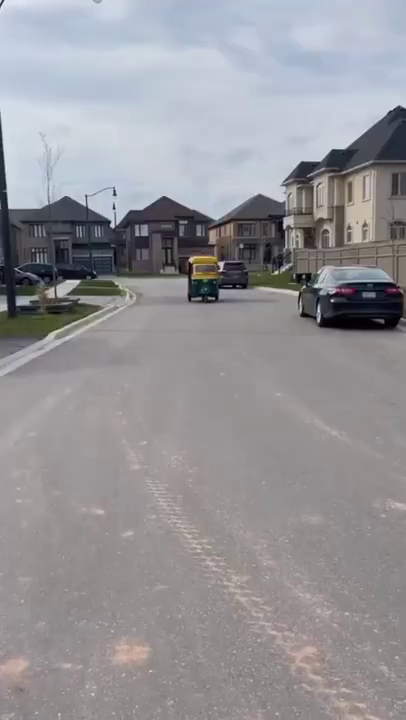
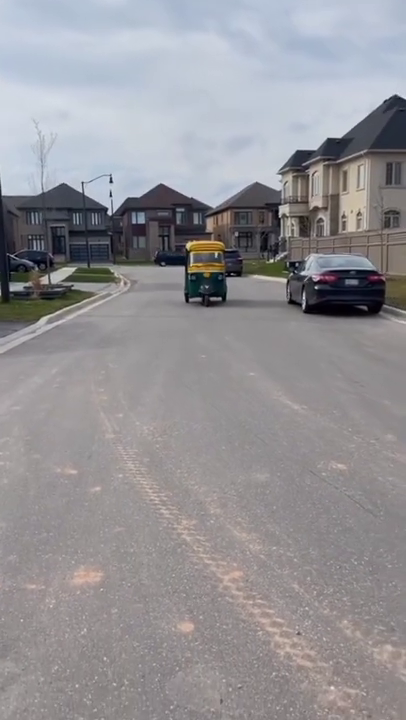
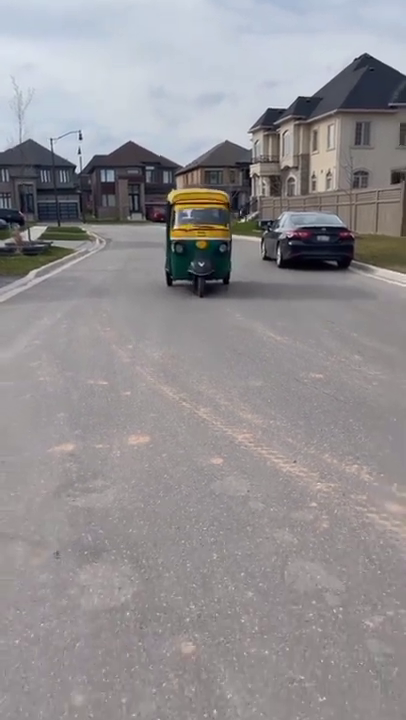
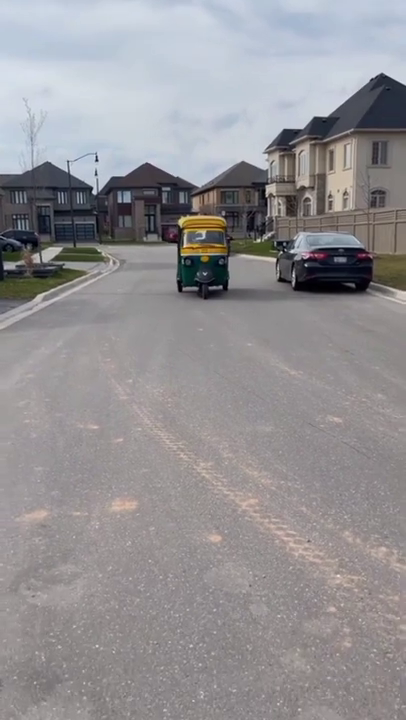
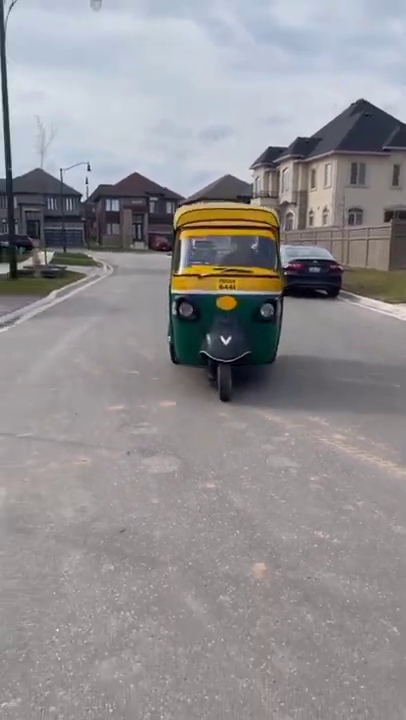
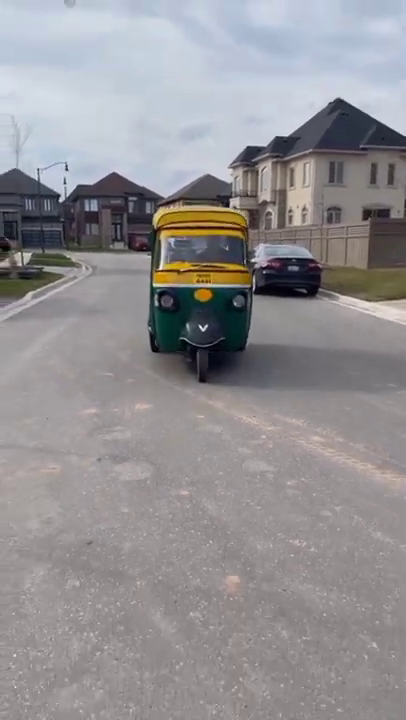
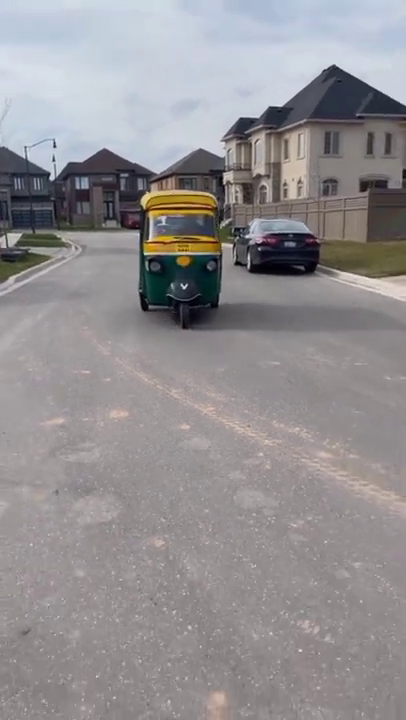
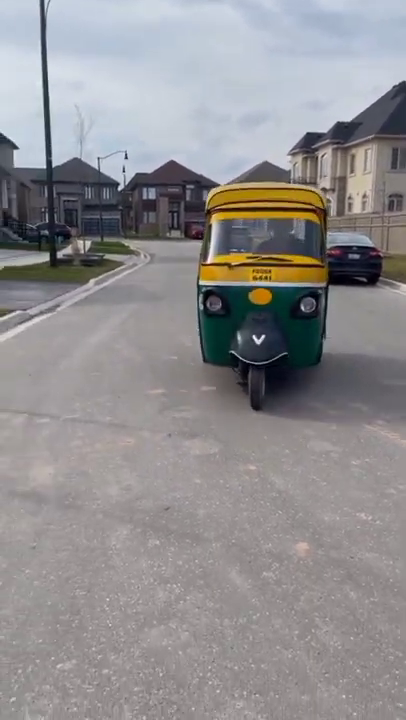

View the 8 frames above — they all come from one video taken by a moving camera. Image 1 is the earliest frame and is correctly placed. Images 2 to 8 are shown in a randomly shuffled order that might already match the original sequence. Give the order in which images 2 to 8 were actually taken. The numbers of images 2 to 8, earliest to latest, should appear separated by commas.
2, 4, 3, 7, 6, 5, 8
